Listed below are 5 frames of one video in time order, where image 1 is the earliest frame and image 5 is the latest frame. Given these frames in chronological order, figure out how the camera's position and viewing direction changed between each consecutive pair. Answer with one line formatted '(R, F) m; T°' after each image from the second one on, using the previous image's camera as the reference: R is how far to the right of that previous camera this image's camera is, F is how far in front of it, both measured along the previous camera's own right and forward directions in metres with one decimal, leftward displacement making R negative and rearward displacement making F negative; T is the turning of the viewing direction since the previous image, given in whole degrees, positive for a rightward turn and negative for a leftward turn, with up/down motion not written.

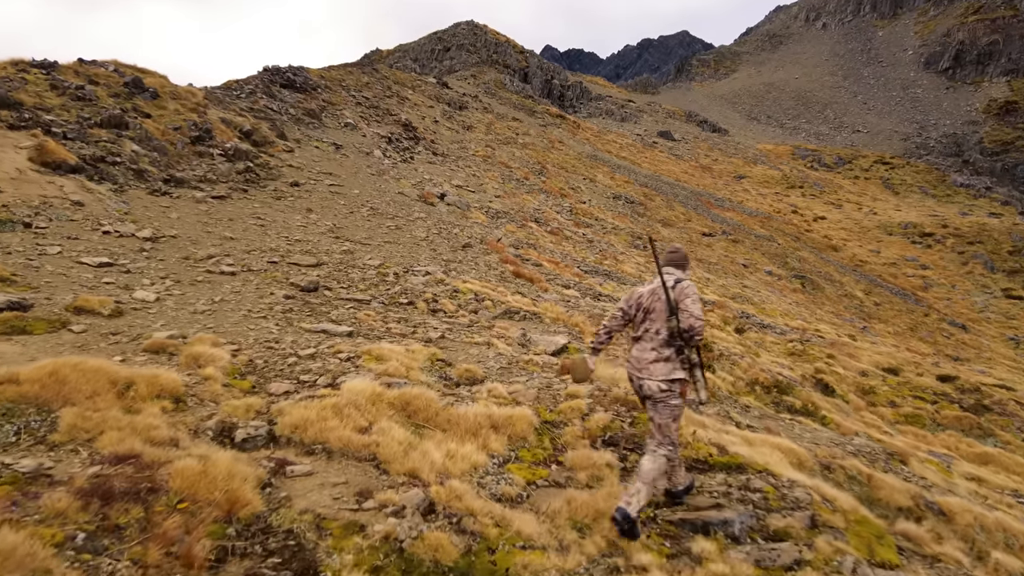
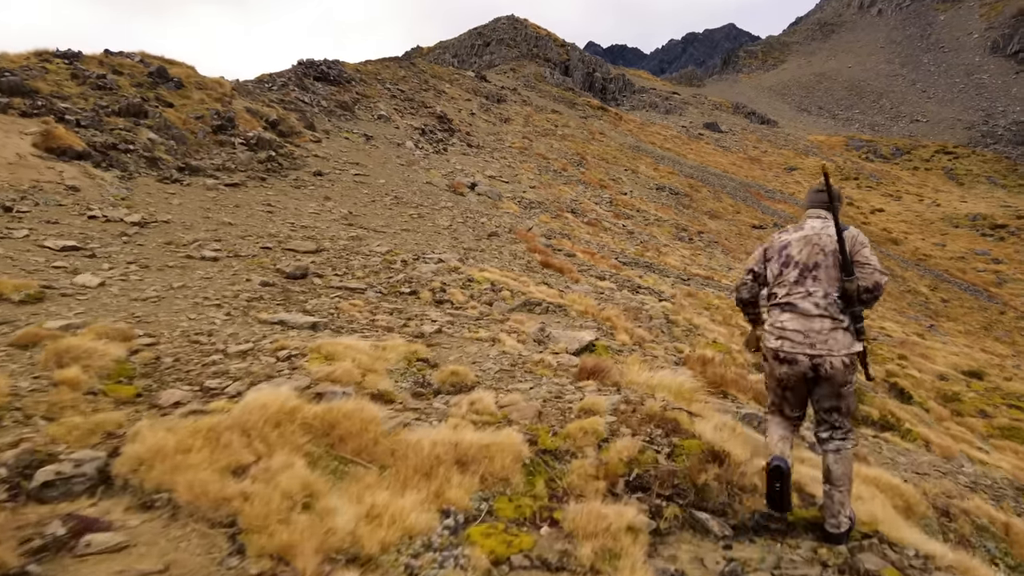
(+0.4, +2.0) m; -4°
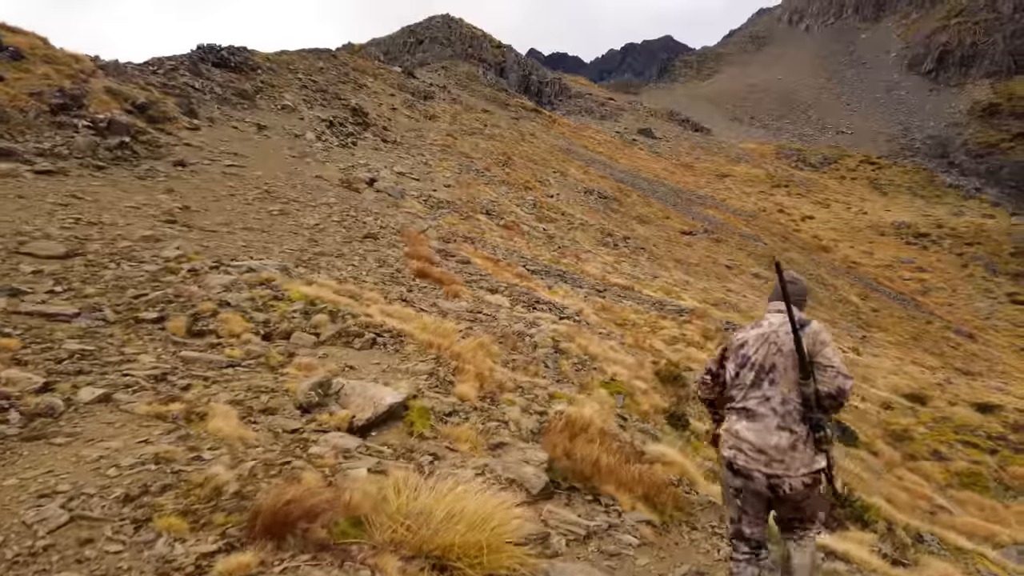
(+1.7, +3.4) m; +5°
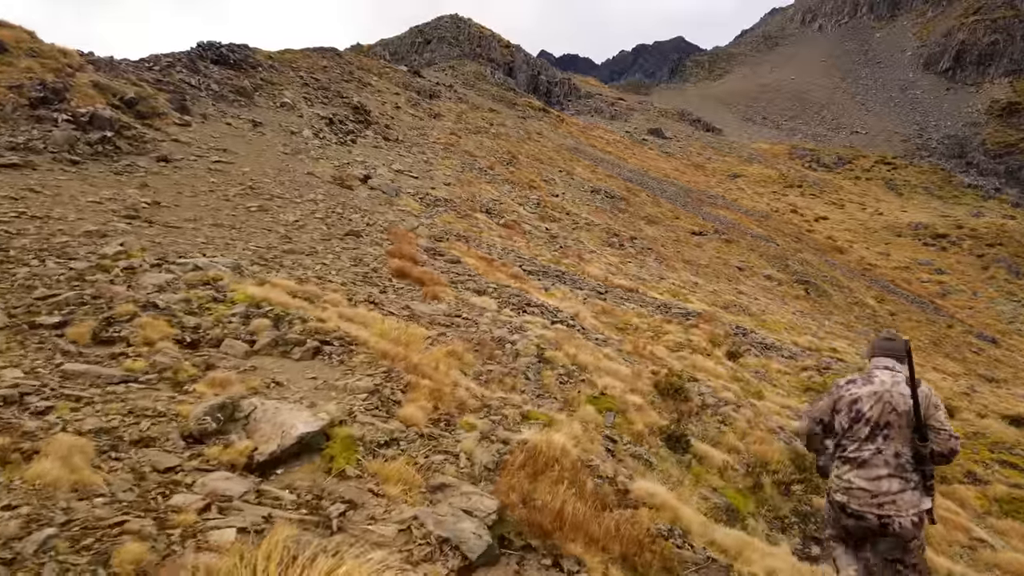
(+0.5, +1.2) m; -1°
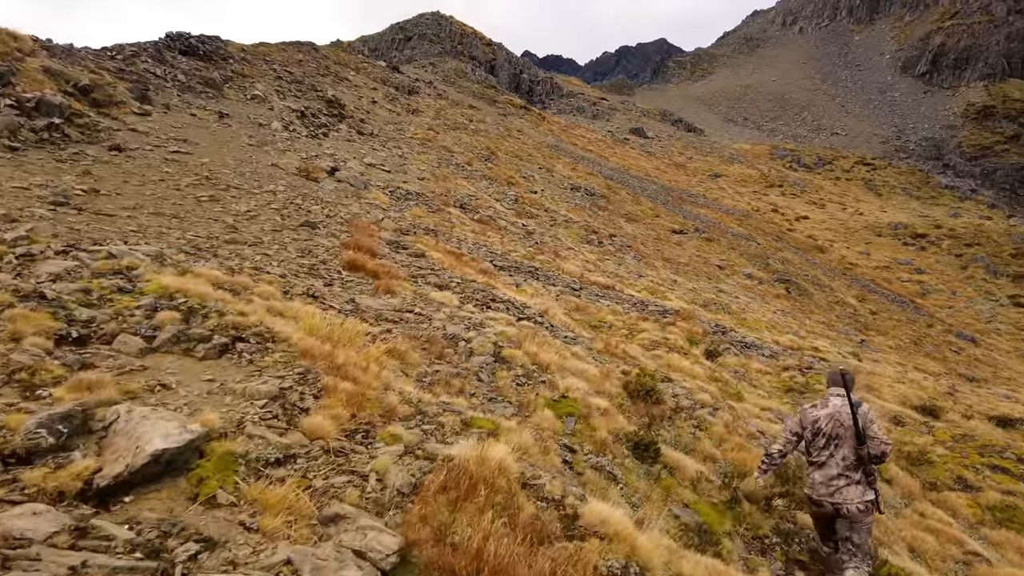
(+0.4, +0.9) m; +1°
